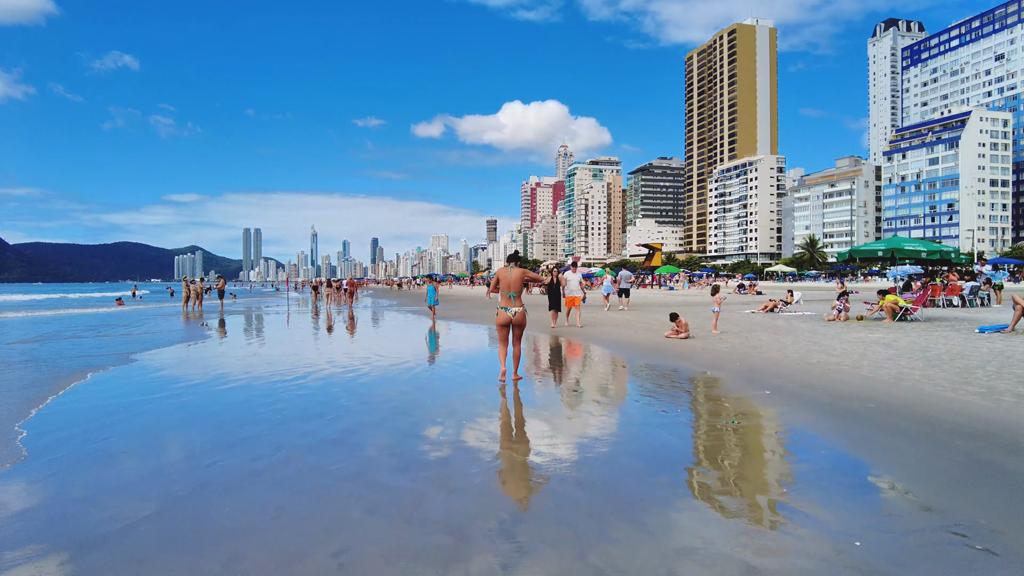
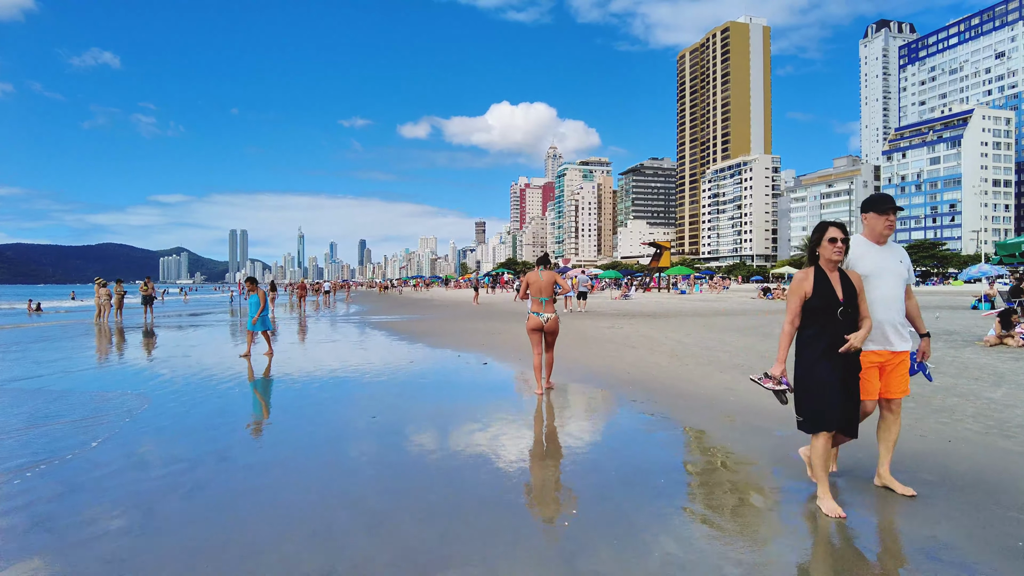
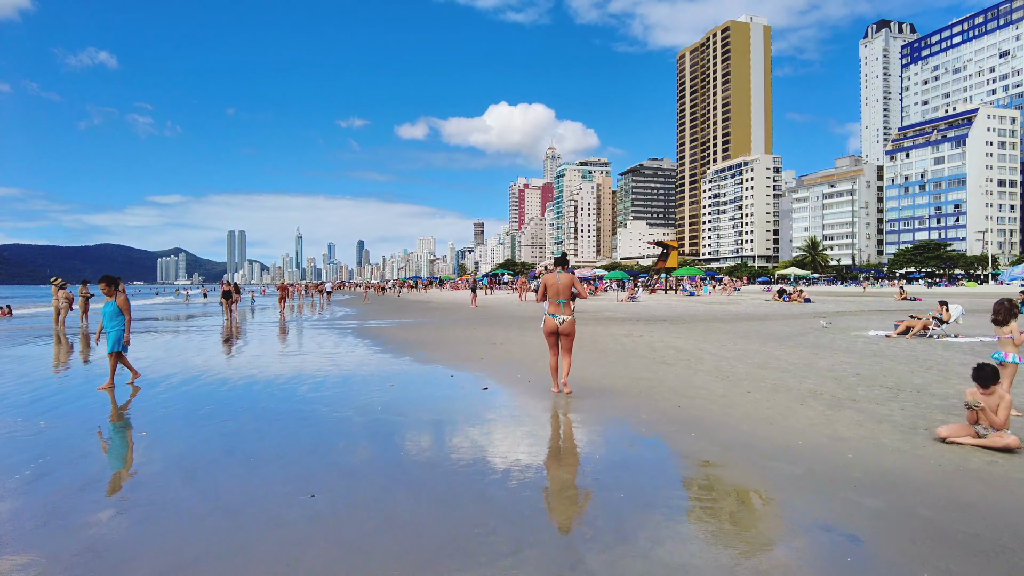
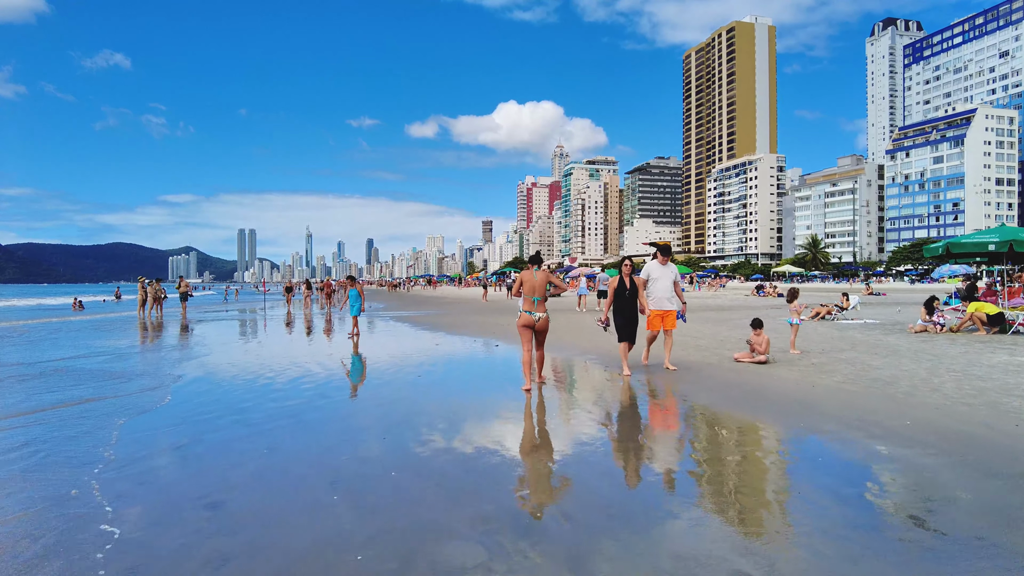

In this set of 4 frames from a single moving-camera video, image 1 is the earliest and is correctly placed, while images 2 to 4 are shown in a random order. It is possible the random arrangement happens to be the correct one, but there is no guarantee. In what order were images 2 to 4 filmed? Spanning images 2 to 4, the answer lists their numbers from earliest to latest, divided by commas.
4, 2, 3
